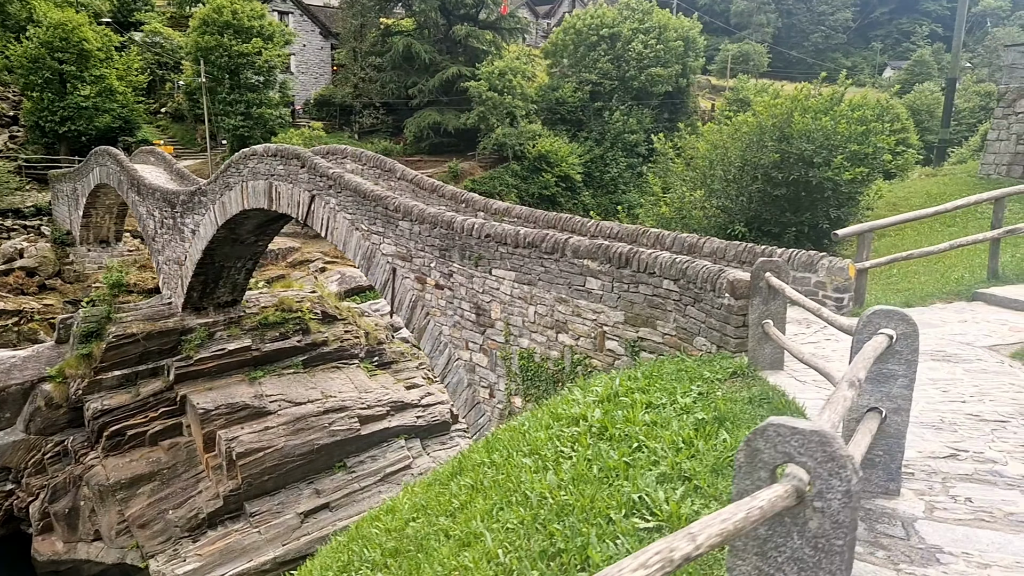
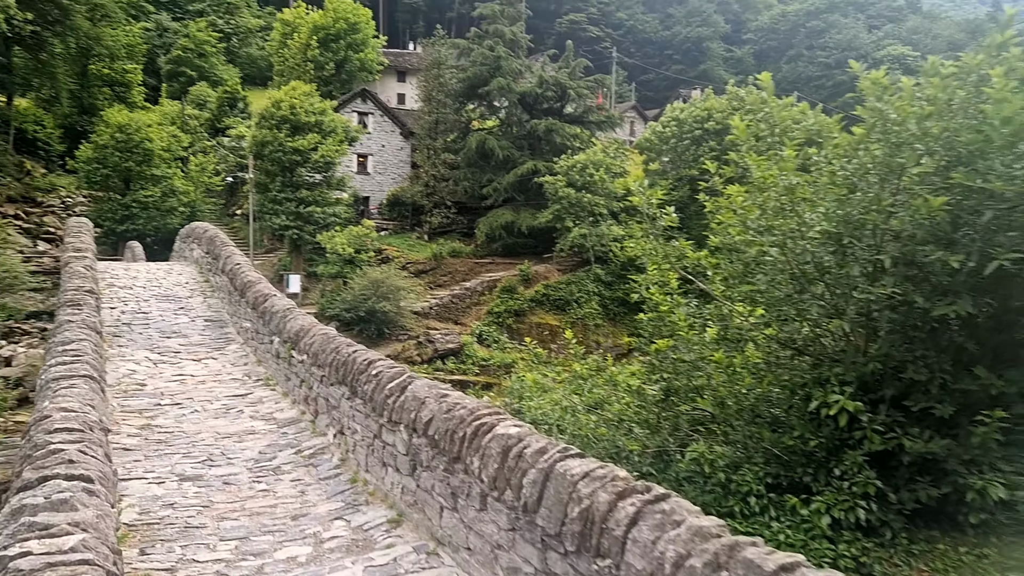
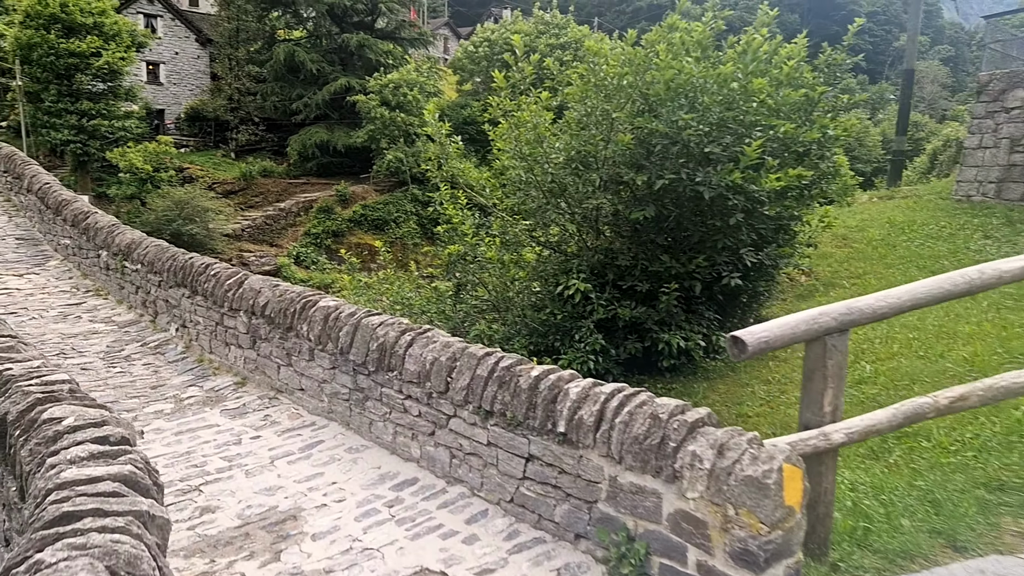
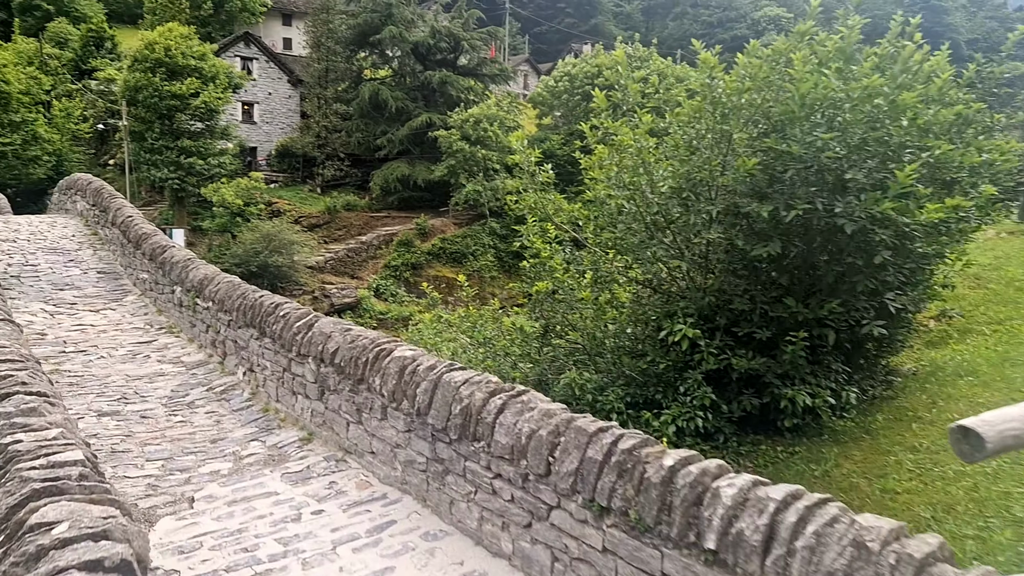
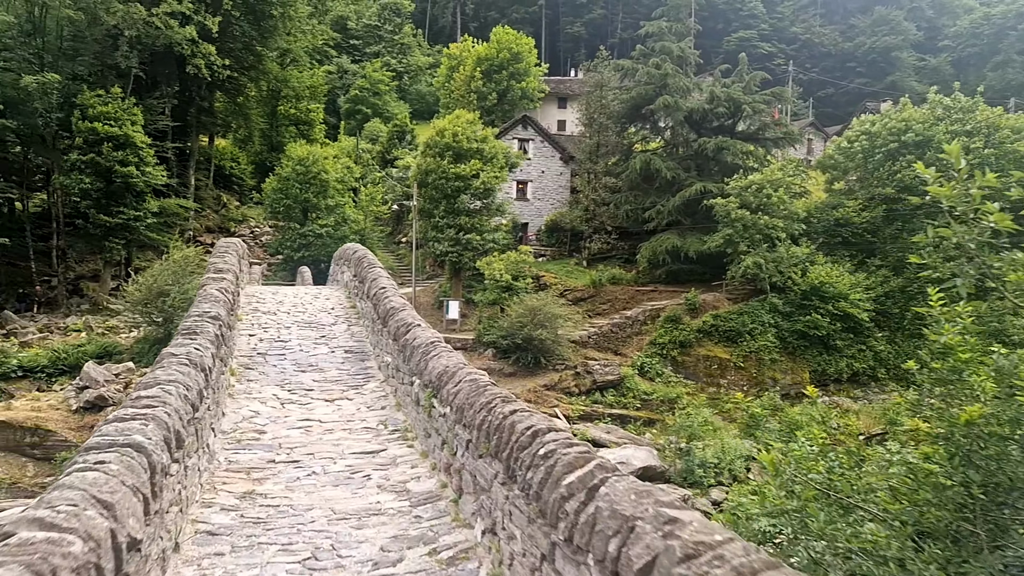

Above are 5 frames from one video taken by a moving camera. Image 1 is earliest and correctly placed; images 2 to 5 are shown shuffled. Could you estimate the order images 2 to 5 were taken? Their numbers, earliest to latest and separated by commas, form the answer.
3, 4, 2, 5
